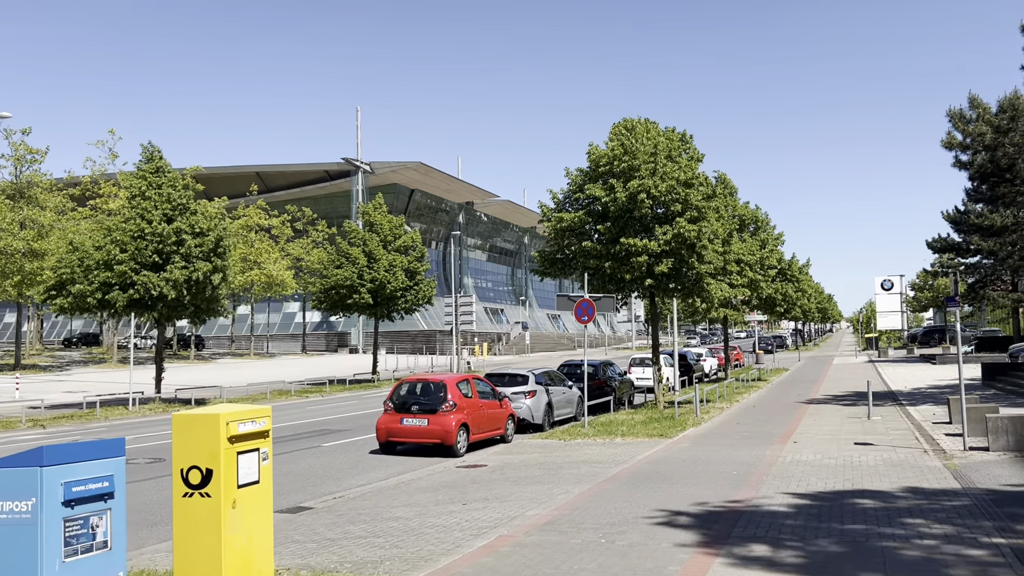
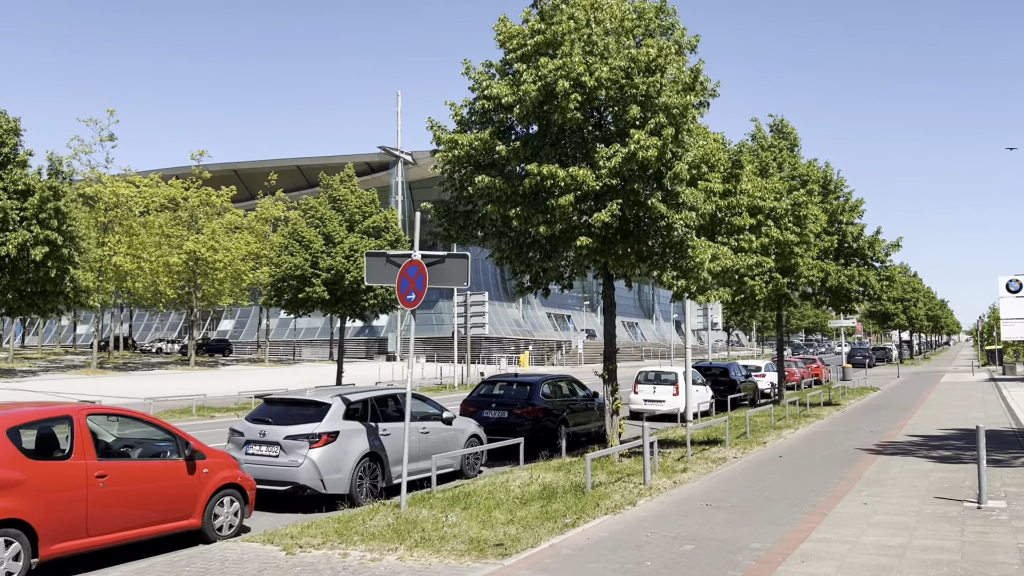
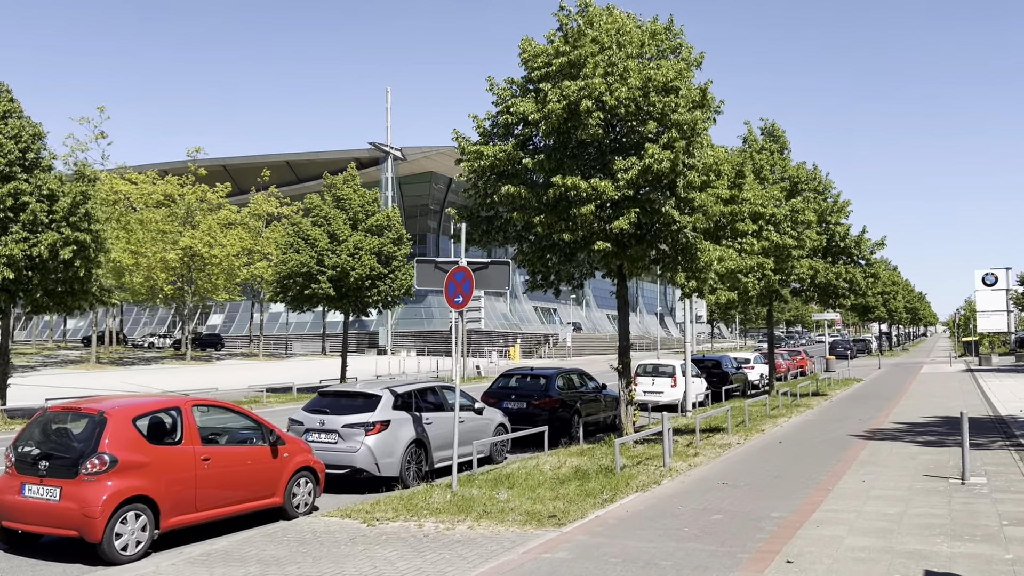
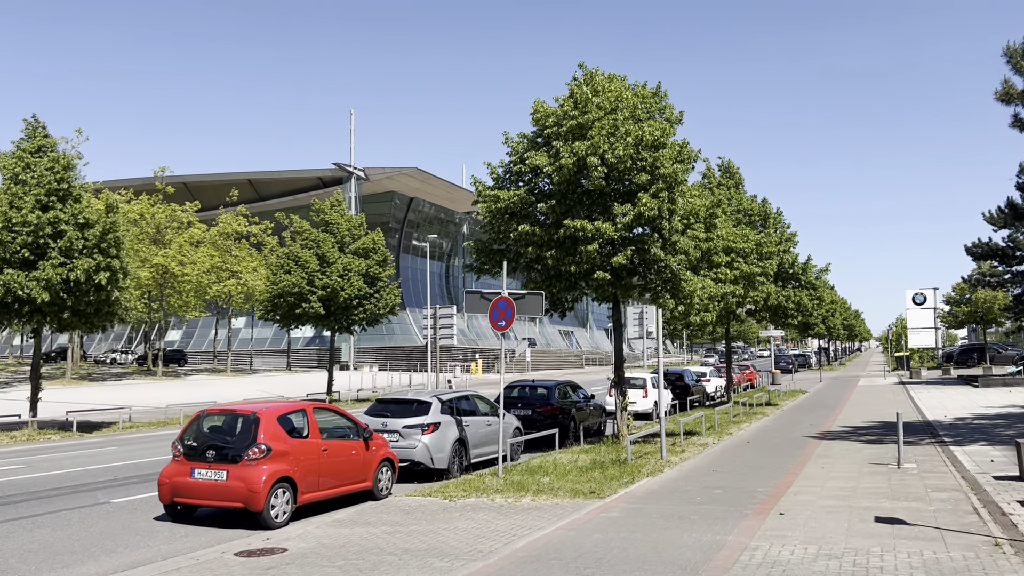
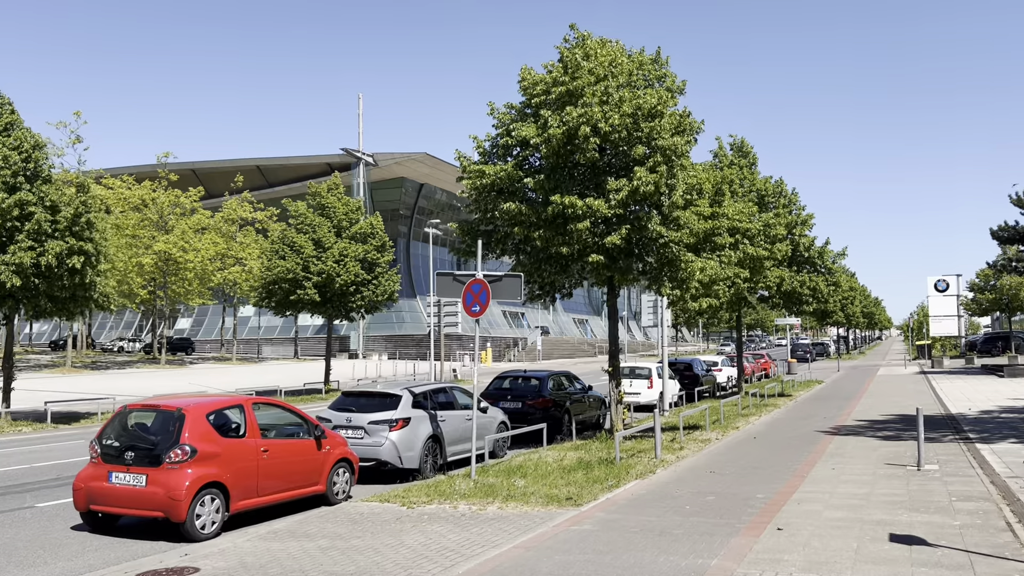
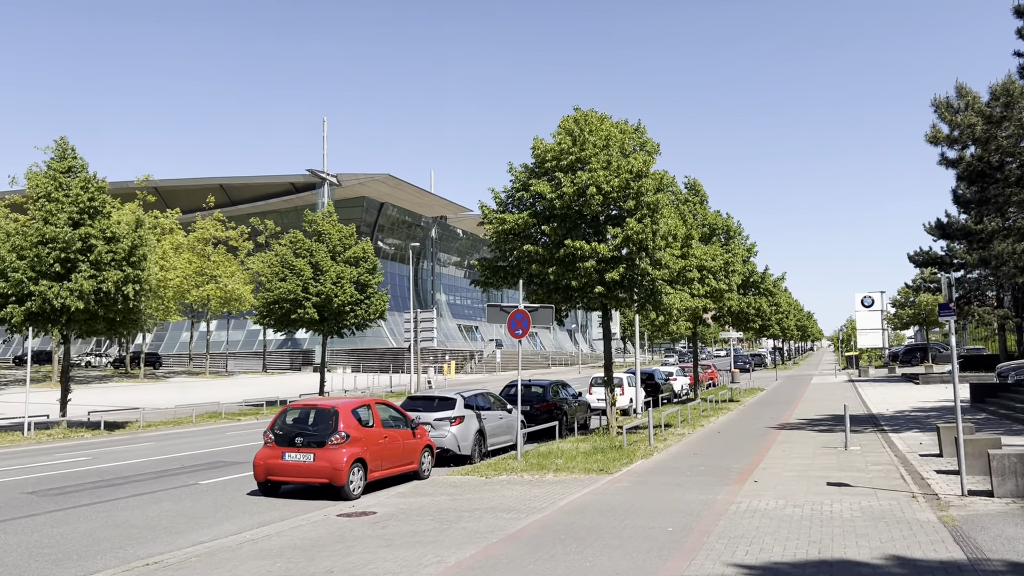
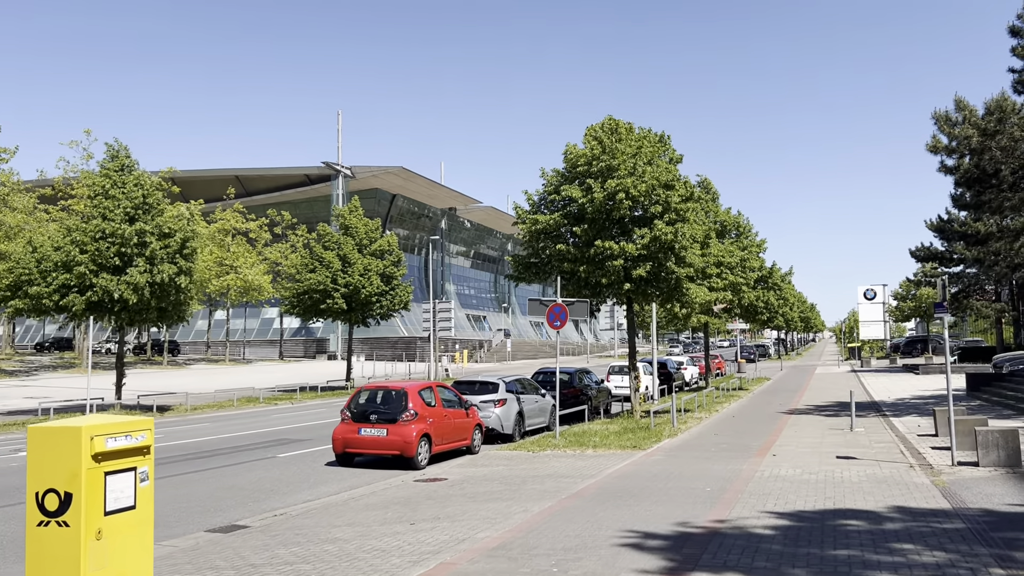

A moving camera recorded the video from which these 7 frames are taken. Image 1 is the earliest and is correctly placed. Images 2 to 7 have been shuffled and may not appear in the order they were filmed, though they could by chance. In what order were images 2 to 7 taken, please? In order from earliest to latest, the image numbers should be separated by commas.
7, 6, 4, 5, 3, 2
